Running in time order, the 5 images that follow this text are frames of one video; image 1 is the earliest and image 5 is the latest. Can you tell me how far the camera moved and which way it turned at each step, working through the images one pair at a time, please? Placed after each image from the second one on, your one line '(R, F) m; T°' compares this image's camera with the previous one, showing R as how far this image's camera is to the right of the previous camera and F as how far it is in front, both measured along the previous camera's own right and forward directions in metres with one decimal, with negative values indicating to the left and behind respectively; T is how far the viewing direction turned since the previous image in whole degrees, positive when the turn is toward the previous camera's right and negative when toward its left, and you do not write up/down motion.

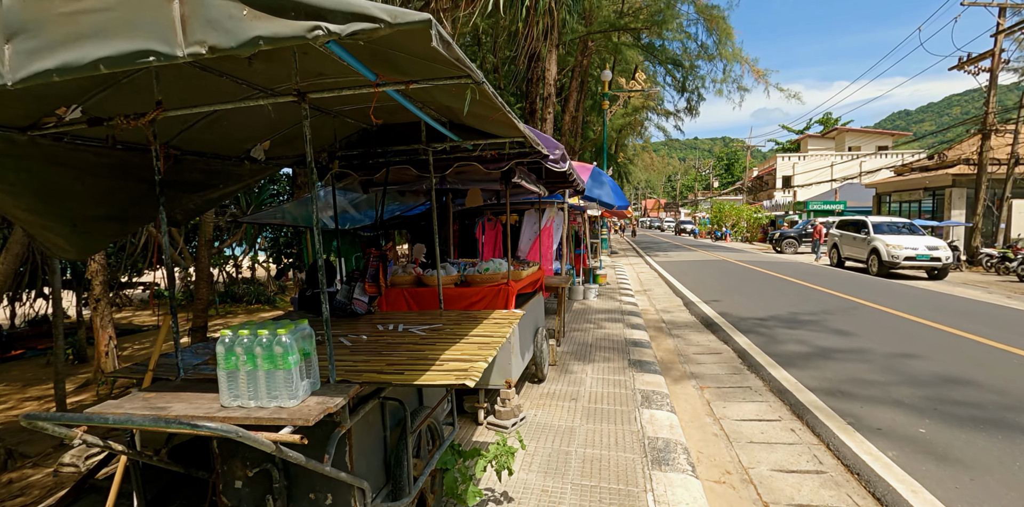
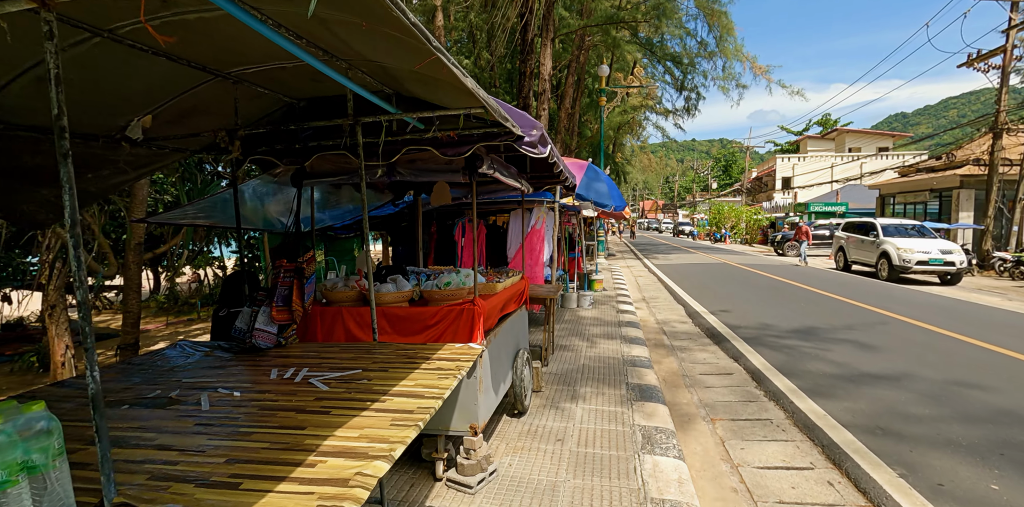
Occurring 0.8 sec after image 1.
(+0.2, +0.9) m; 0°
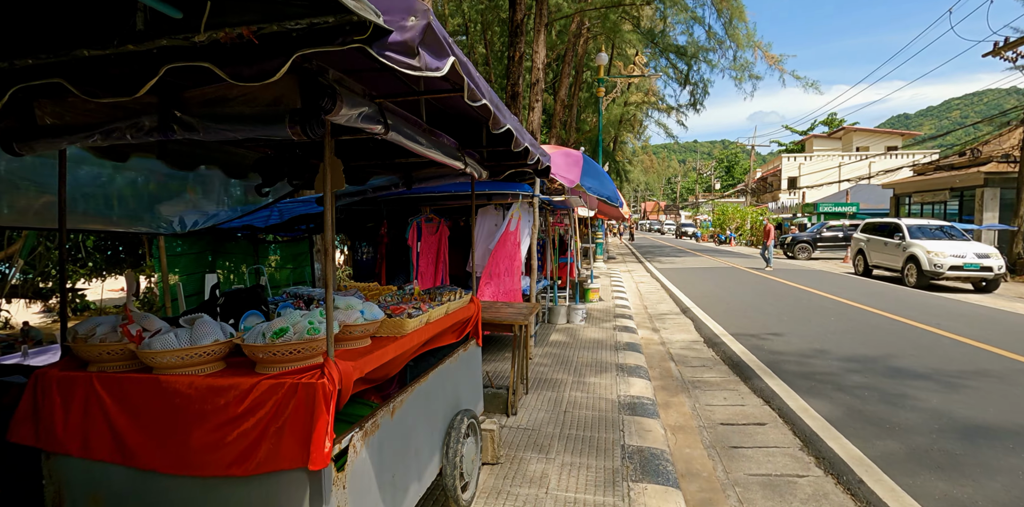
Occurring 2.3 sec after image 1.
(+0.4, +1.5) m; 0°
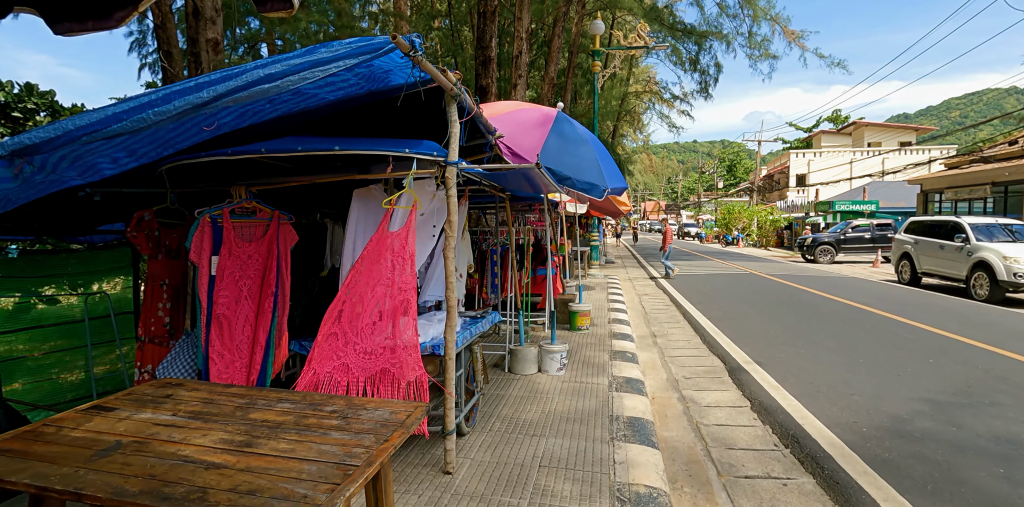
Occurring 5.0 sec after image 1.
(+0.6, +2.8) m; 0°
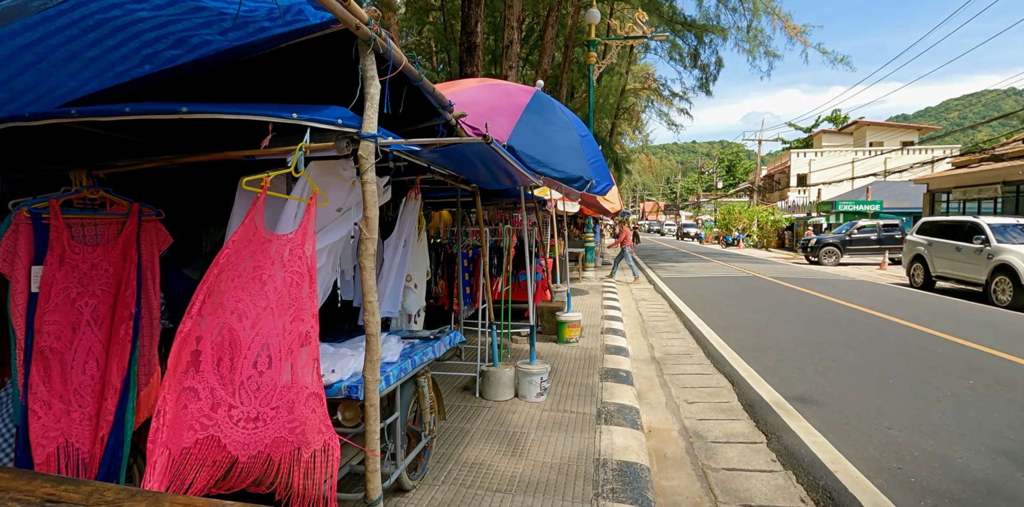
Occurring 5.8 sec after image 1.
(+0.3, +0.8) m; 0°
